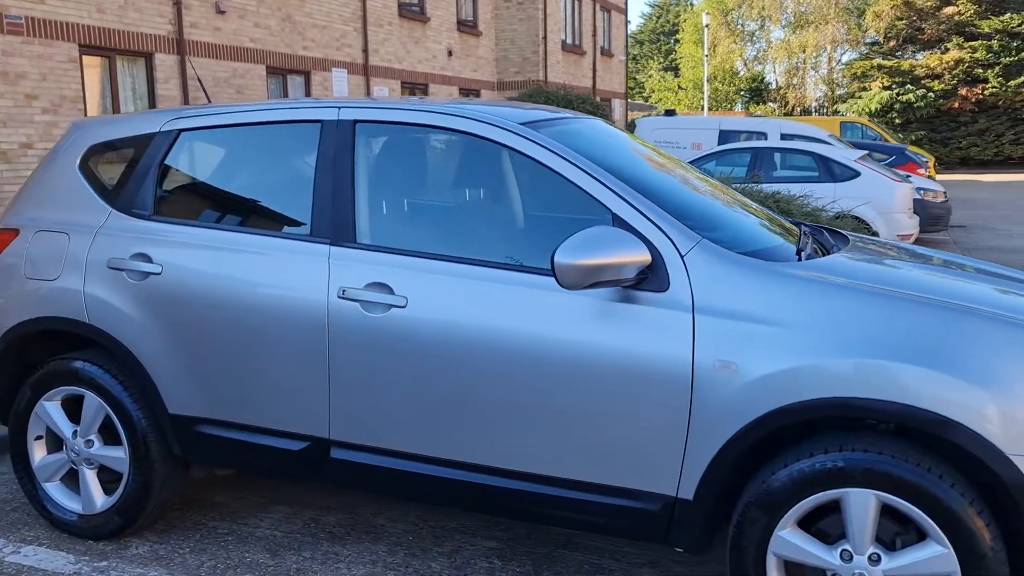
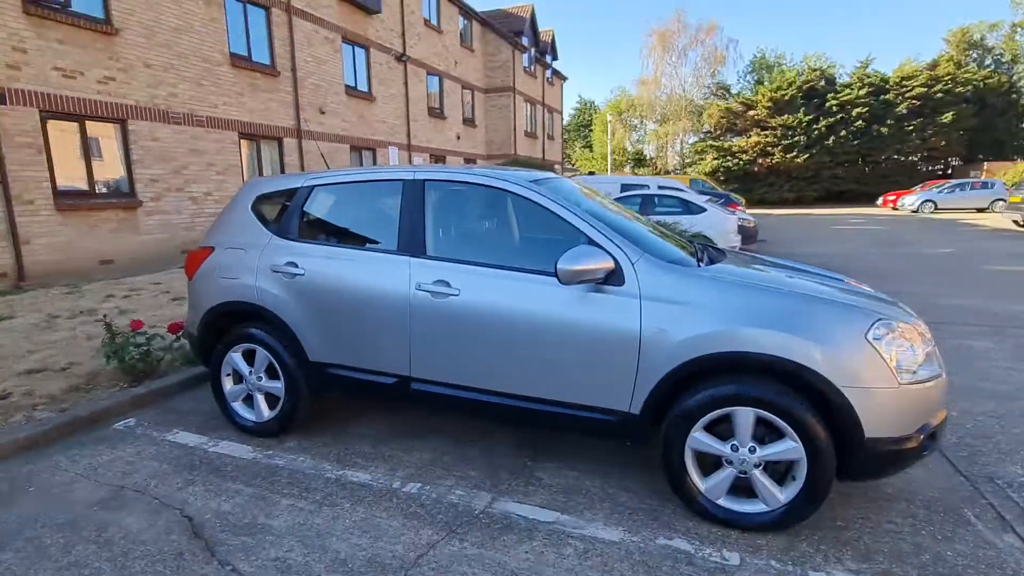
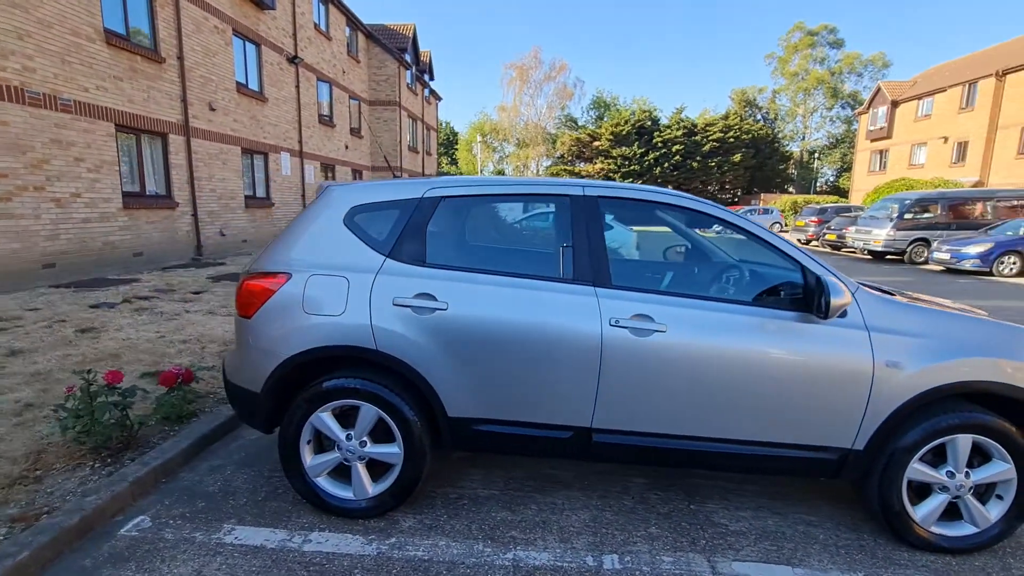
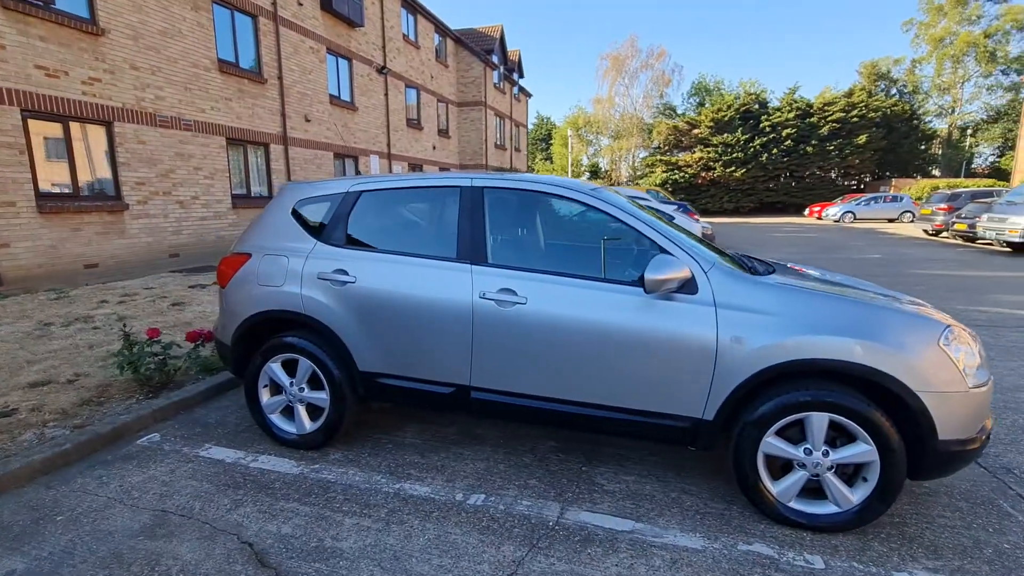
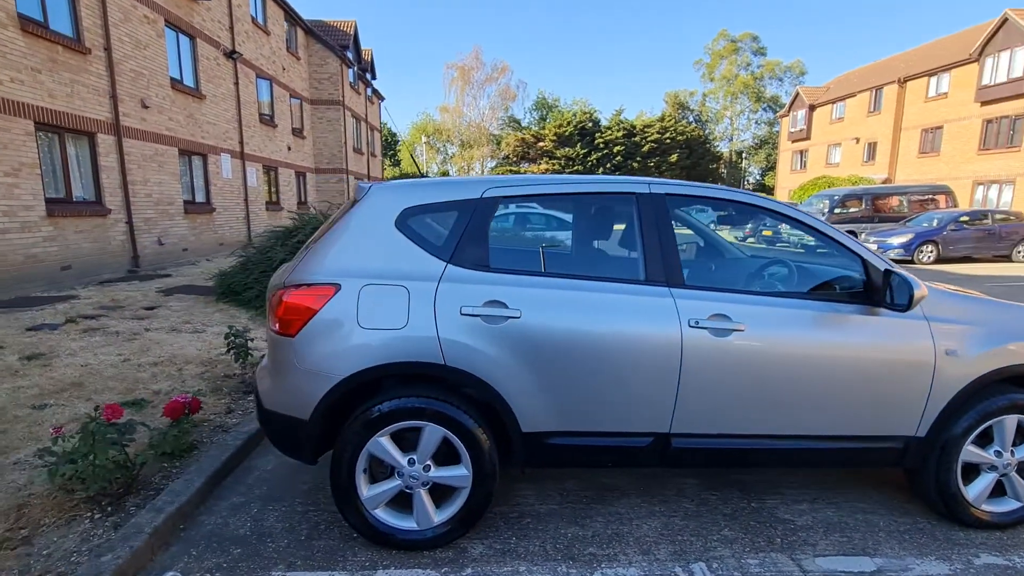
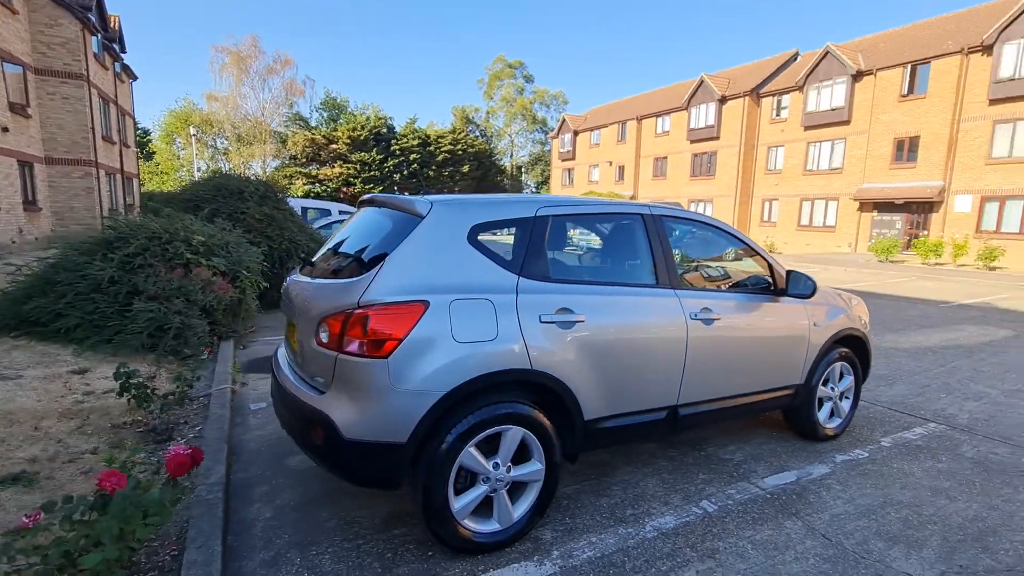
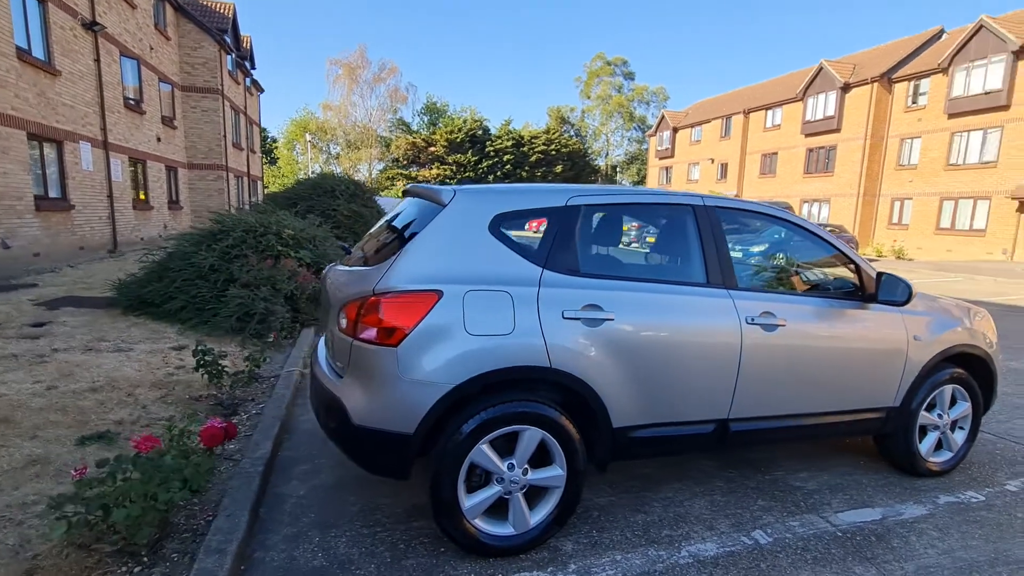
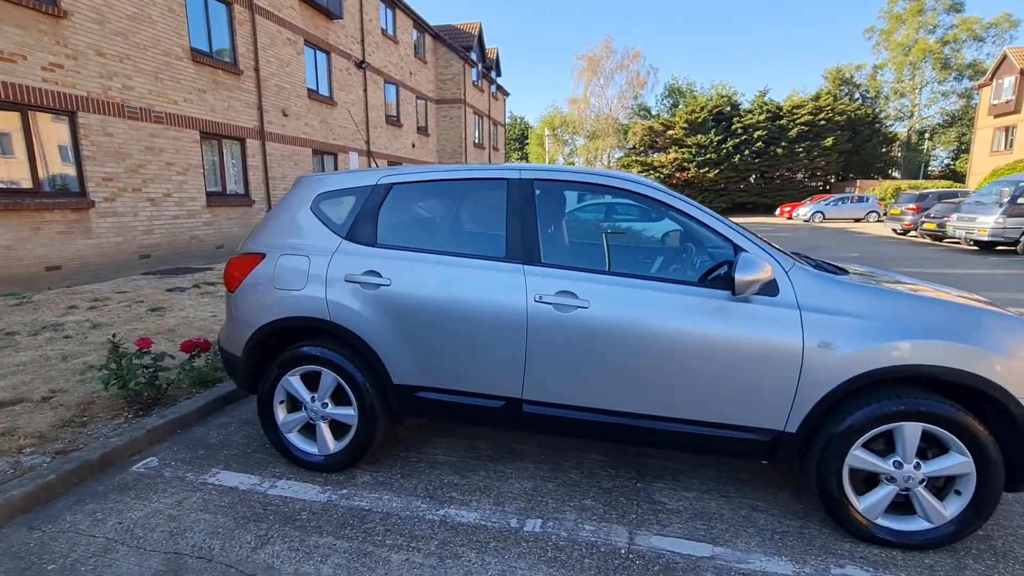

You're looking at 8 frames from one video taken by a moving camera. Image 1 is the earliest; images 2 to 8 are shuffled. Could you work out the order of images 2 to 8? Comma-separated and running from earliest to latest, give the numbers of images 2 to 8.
2, 4, 8, 3, 5, 7, 6
